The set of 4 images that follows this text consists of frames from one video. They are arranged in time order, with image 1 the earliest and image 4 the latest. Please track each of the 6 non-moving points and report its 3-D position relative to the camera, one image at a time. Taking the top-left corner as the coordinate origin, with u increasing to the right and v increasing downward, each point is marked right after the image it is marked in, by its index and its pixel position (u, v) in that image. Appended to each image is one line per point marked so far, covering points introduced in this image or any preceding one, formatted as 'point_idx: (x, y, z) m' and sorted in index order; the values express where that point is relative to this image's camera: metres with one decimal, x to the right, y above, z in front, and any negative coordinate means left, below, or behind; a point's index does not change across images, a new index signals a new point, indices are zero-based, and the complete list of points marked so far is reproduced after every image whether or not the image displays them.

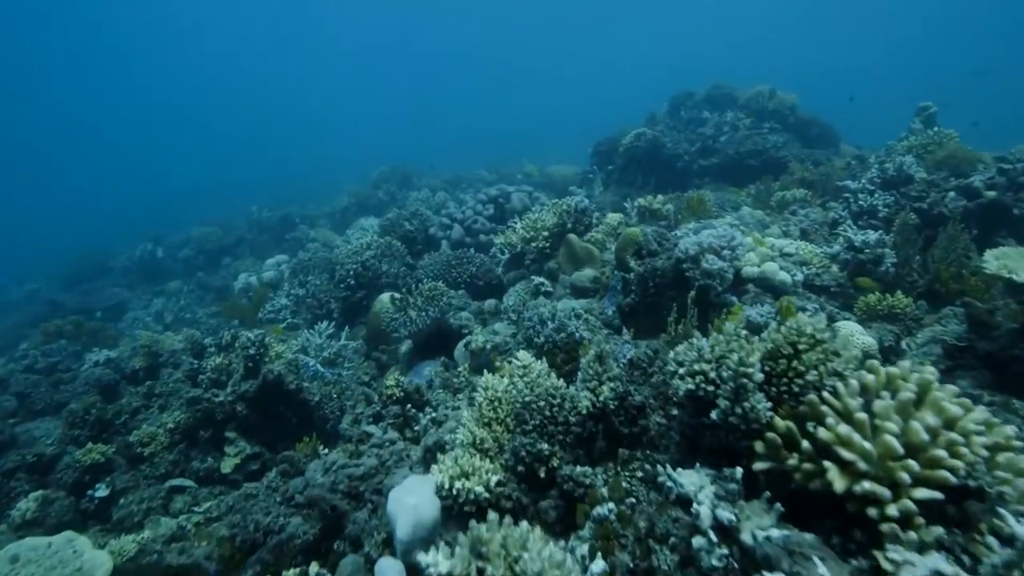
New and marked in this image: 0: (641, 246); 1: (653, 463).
0: (+1.7, +0.5, +7.1) m
1: (+0.9, -1.1, +3.6) m
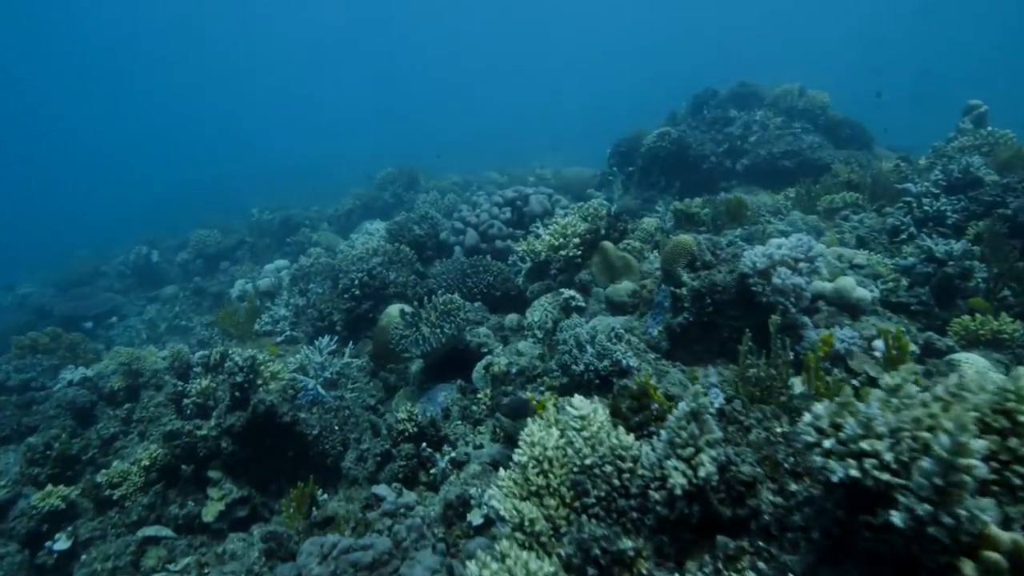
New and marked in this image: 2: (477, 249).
0: (+2.1, +0.4, +6.2) m
1: (+1.3, -1.3, +2.6) m
2: (-0.7, +0.8, +10.9) m
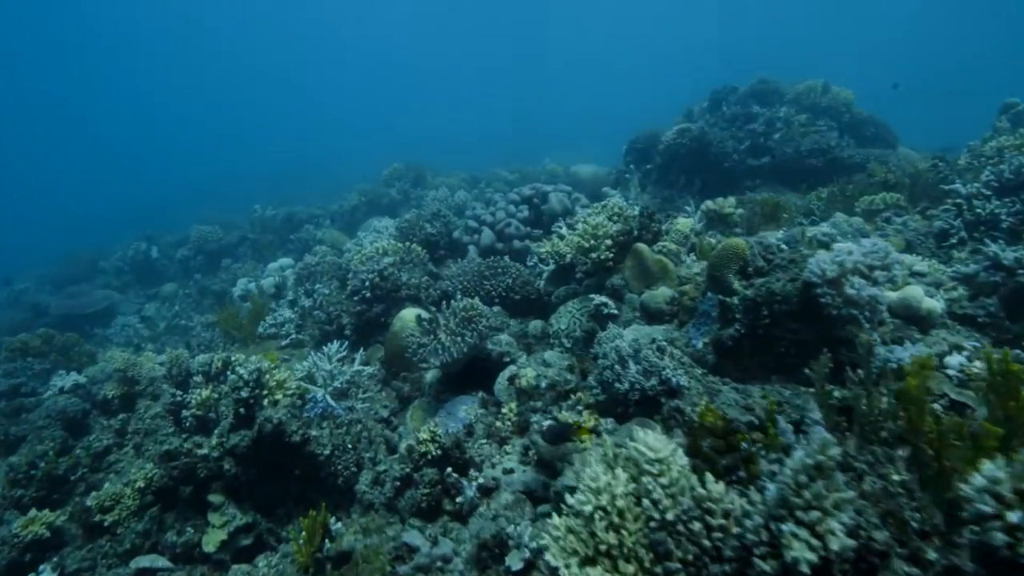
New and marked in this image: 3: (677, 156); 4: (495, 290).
0: (+2.4, +0.3, +5.6) m
1: (+1.6, -1.4, +2.0) m
2: (-0.4, +0.7, +10.3) m
3: (+4.4, +3.5, +14.5) m
4: (-0.3, 0.0, +8.8) m
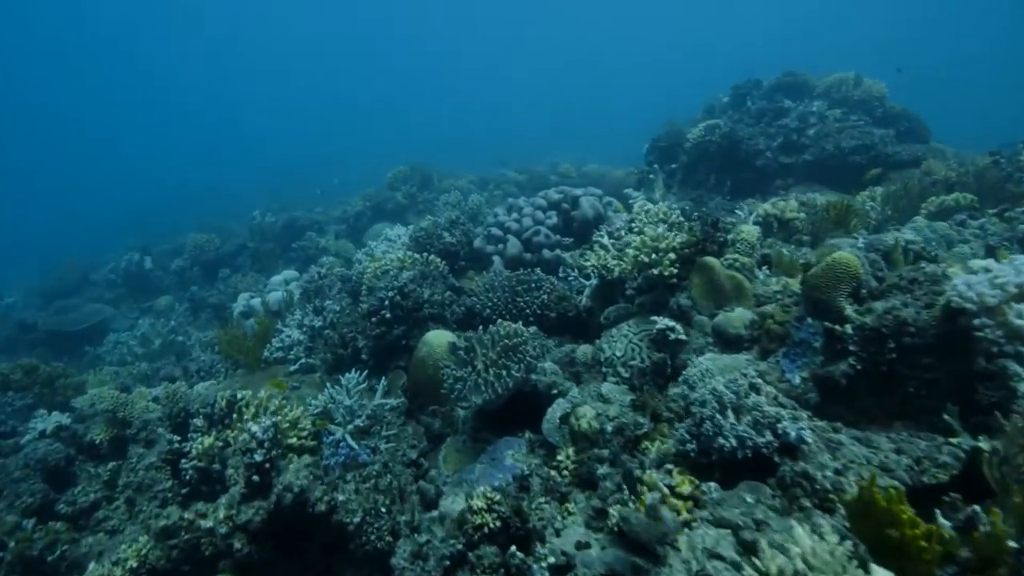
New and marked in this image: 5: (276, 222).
0: (+2.9, 0.0, +4.7) m
1: (+2.2, -1.6, +1.1) m
2: (+0.1, +0.5, +9.4) m
3: (+4.9, +3.3, +13.6) m
4: (+0.3, -0.3, +7.8) m
5: (-8.3, +2.3, +19.3) m
